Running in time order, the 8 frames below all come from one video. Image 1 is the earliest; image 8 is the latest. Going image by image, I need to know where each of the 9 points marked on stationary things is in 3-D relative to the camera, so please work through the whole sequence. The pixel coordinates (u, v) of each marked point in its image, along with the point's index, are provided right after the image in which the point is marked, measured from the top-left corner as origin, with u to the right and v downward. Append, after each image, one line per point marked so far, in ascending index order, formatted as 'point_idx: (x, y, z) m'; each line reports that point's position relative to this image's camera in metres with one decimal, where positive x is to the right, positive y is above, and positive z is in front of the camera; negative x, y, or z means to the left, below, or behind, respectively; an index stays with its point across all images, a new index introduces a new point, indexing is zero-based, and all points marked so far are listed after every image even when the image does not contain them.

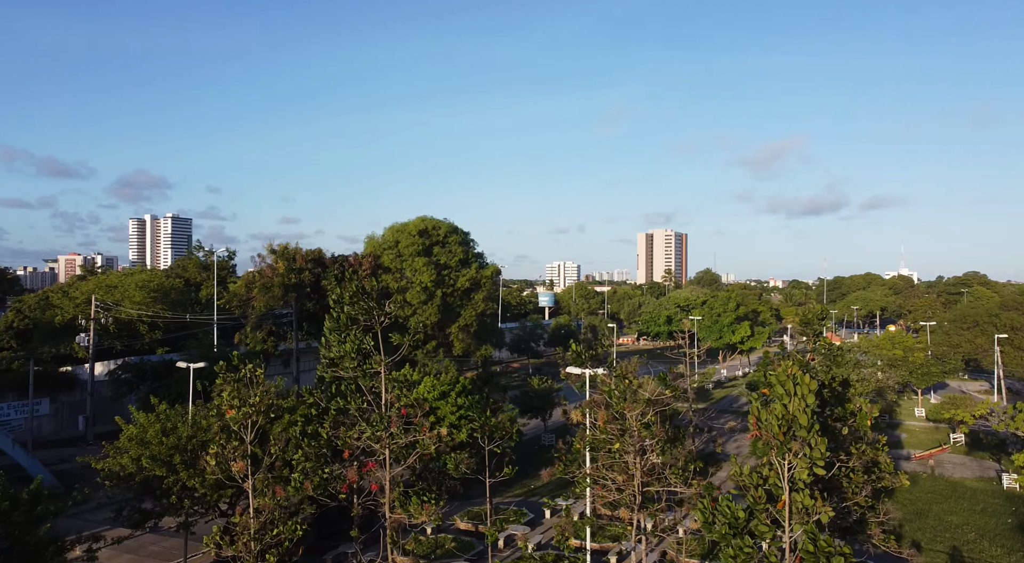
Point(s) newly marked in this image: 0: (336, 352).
0: (-3.3, -1.3, +13.4) m
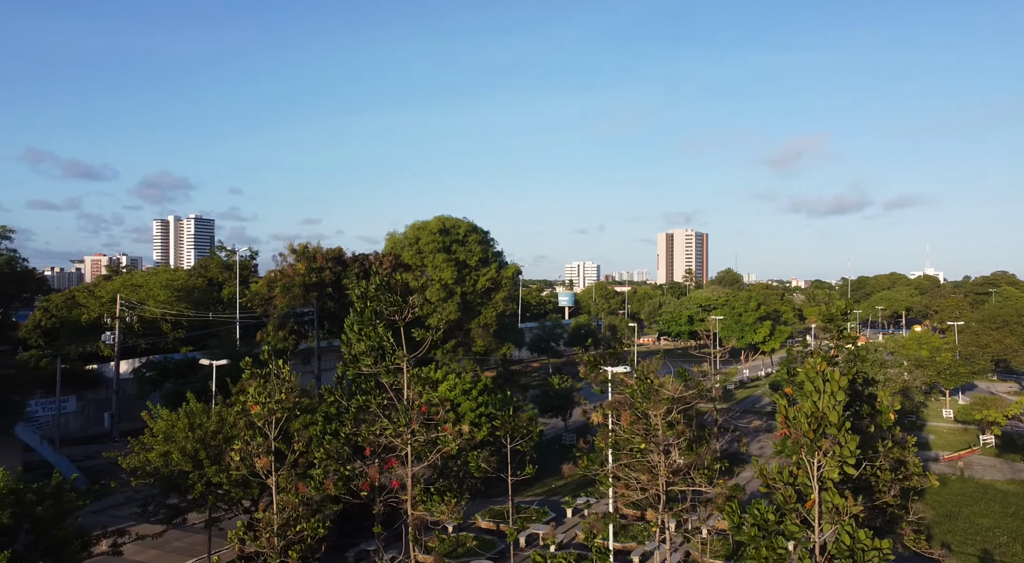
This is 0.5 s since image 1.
0: (-2.9, -1.3, +13.4) m
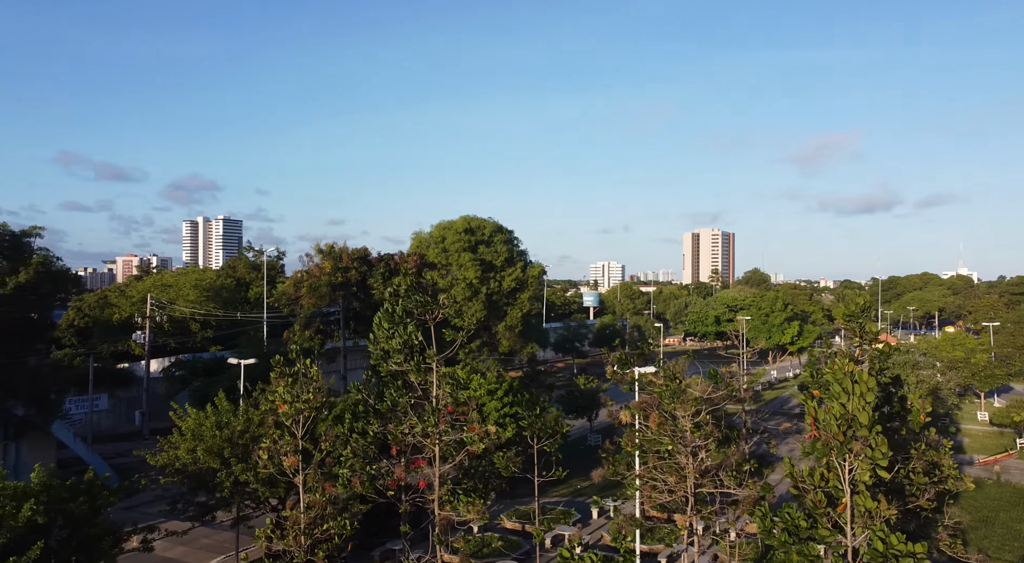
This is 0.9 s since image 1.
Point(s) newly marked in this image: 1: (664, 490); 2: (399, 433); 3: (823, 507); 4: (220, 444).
0: (-2.4, -1.3, +13.4) m
1: (+2.8, -3.8, +12.9) m
2: (-2.1, -2.9, +13.2) m
3: (+4.0, -2.9, +8.9) m
4: (-5.7, -3.2, +14.0) m
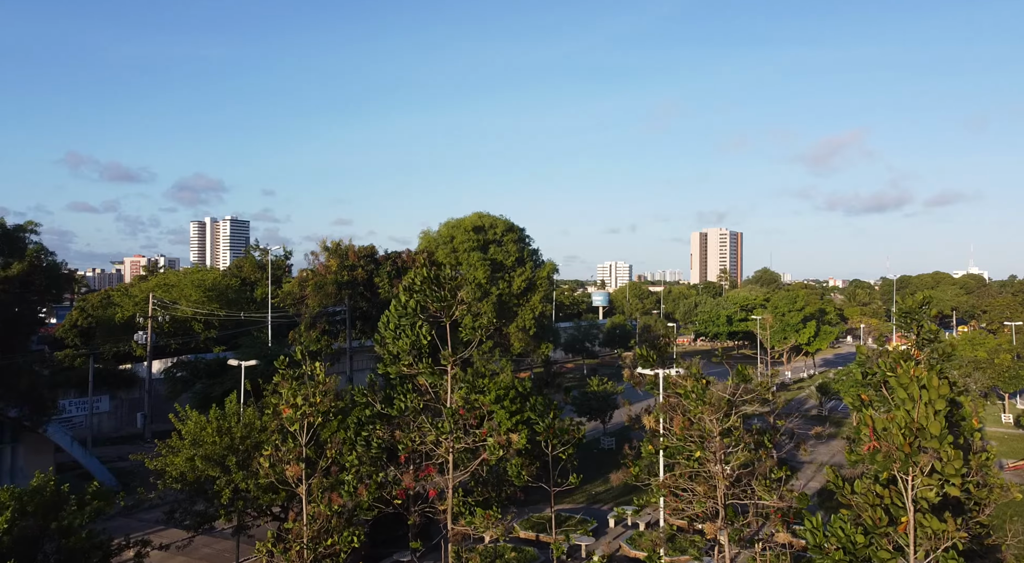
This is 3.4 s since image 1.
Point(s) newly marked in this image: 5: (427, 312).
0: (-2.1, -1.2, +12.6) m
1: (+3.1, -3.8, +12.0) m
2: (-1.8, -2.8, +12.4) m
3: (+4.3, -2.9, +8.1) m
4: (-5.5, -3.1, +13.2) m
5: (-1.5, -0.6, +12.6) m
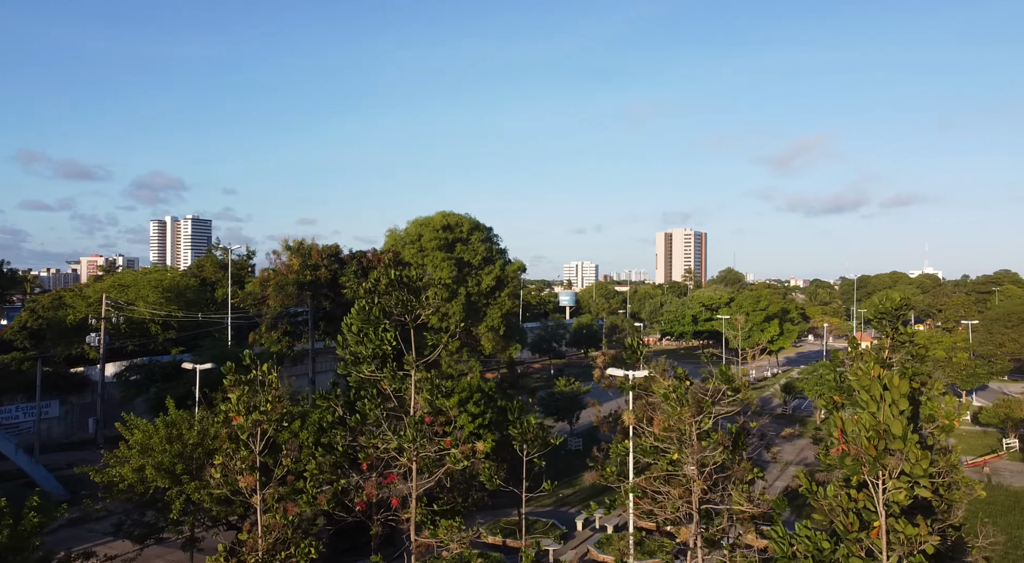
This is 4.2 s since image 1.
0: (-2.7, -1.2, +12.1) m
1: (+2.5, -3.7, +11.8) m
2: (-2.4, -2.8, +11.9) m
3: (+3.9, -2.9, +7.9) m
4: (-6.1, -3.1, +12.6) m
5: (-2.1, -0.6, +12.2) m
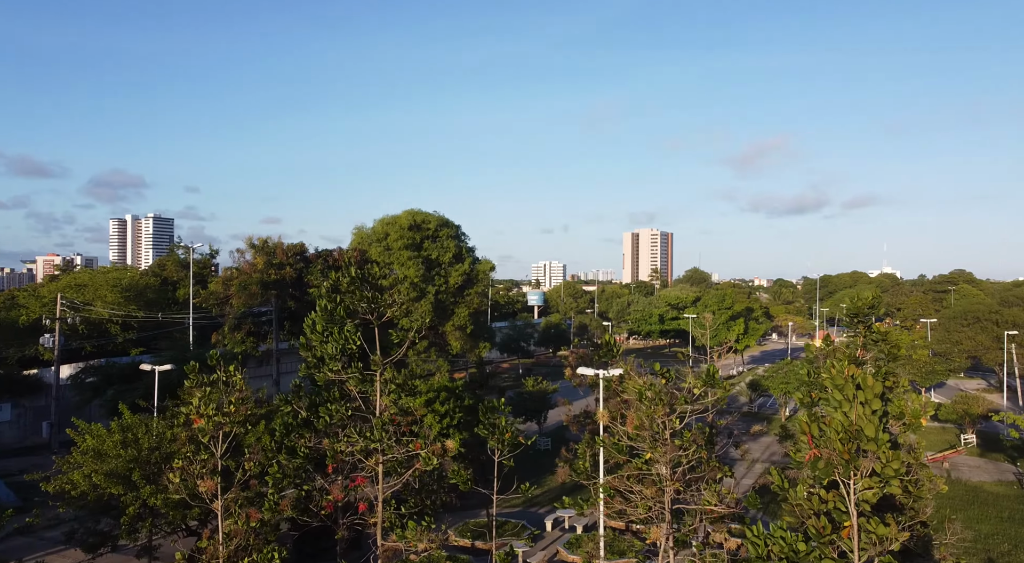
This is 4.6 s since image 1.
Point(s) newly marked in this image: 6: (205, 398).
0: (-3.2, -1.2, +11.8) m
1: (+2.0, -3.7, +11.8) m
2: (-2.9, -2.8, +11.7) m
3: (+3.6, -2.8, +7.9) m
4: (-6.6, -3.1, +12.1) m
5: (-2.6, -0.6, +11.9) m
6: (-4.9, -1.9, +11.3) m
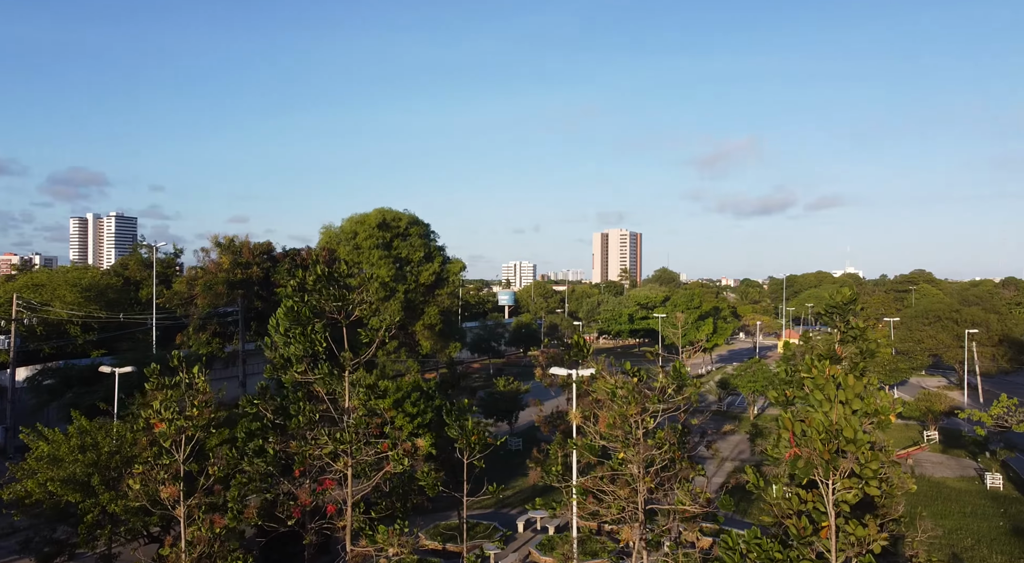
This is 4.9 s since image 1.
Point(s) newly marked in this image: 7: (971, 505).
0: (-3.6, -1.2, +11.5) m
1: (+1.6, -3.7, +11.7) m
2: (-3.4, -2.8, +11.4) m
3: (+3.3, -2.8, +7.9) m
4: (-7.1, -3.1, +11.7) m
5: (-3.1, -0.5, +11.6) m
6: (-5.3, -1.8, +10.9) m
7: (+11.9, -5.8, +18.3) m
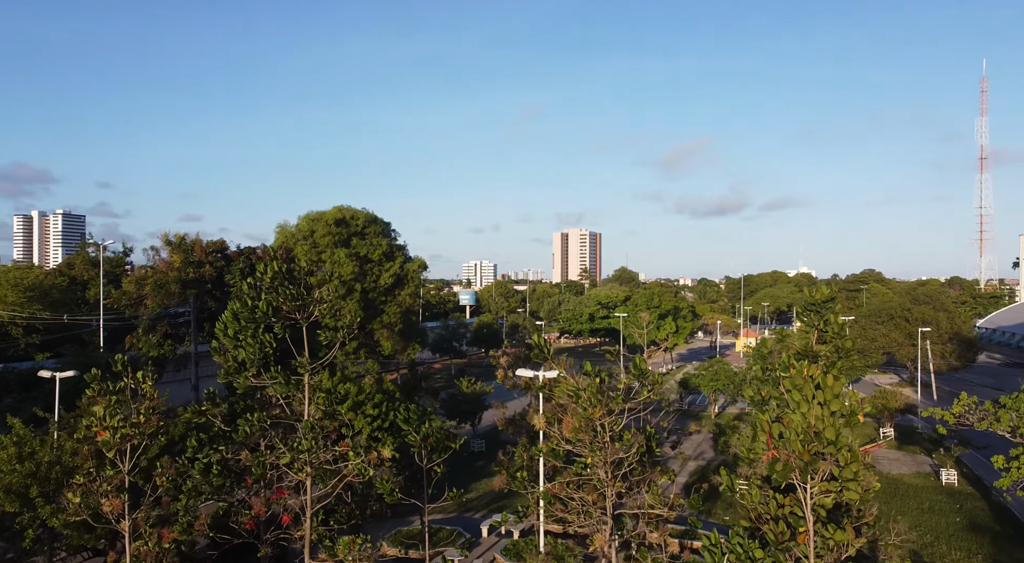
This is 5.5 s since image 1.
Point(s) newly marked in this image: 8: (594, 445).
0: (-4.2, -1.1, +11.0) m
1: (+1.0, -3.7, +11.4) m
2: (-3.9, -2.8, +10.8) m
3: (+2.9, -2.8, +7.7) m
4: (-7.6, -3.1, +10.9) m
5: (-3.6, -0.5, +11.1) m
6: (-5.8, -1.8, +10.3) m
7: (+10.9, -5.8, +18.6) m
8: (+1.2, -2.5, +11.0) m
